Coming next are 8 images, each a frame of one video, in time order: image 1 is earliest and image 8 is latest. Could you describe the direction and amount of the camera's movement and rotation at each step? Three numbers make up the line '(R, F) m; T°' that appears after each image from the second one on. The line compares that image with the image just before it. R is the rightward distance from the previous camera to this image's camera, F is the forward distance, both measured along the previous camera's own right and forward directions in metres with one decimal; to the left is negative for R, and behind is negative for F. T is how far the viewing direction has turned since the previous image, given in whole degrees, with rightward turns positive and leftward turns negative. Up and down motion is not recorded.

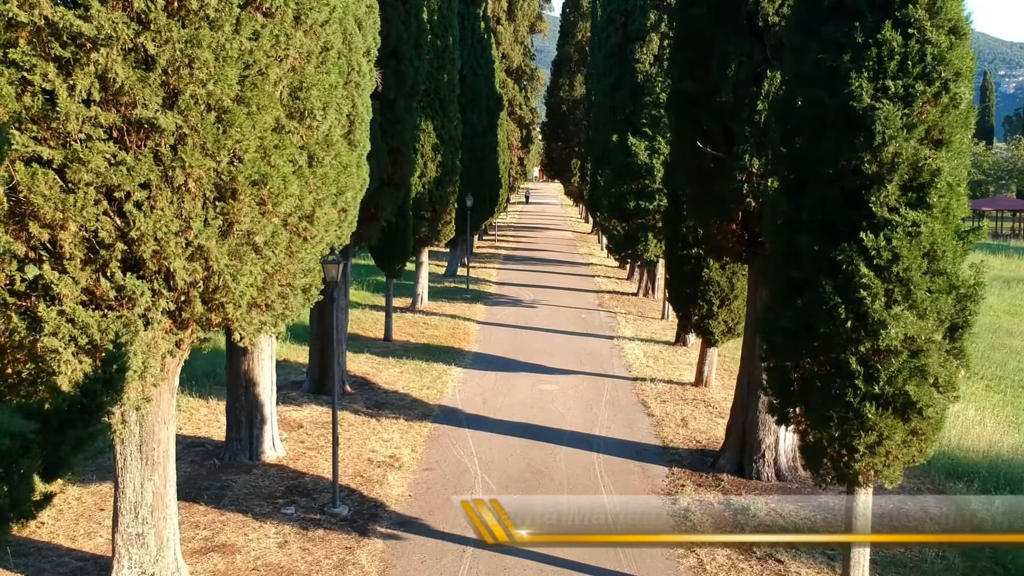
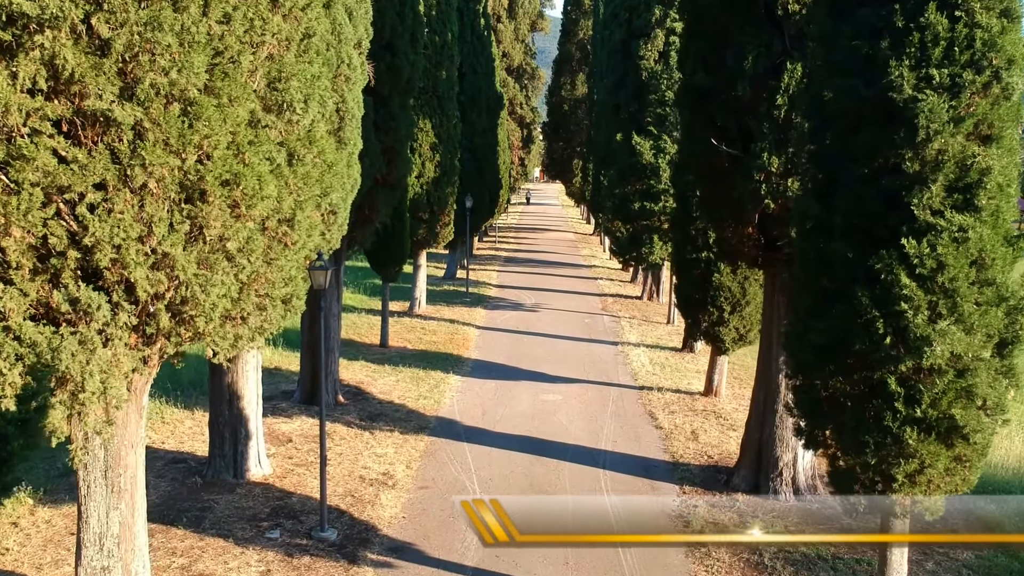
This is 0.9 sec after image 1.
(0.0, +0.5) m; 0°
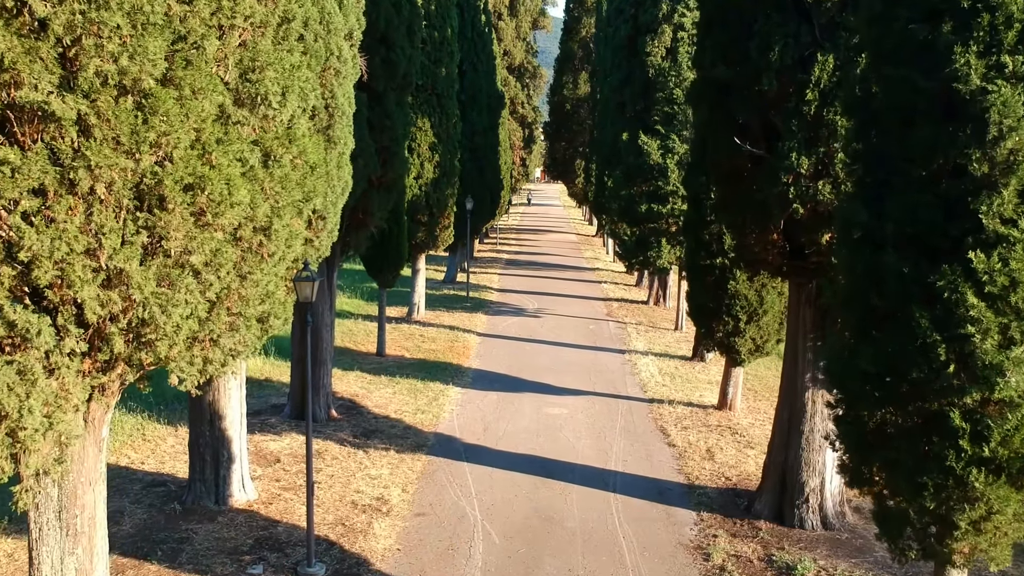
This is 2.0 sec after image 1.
(0.0, +0.6) m; 0°
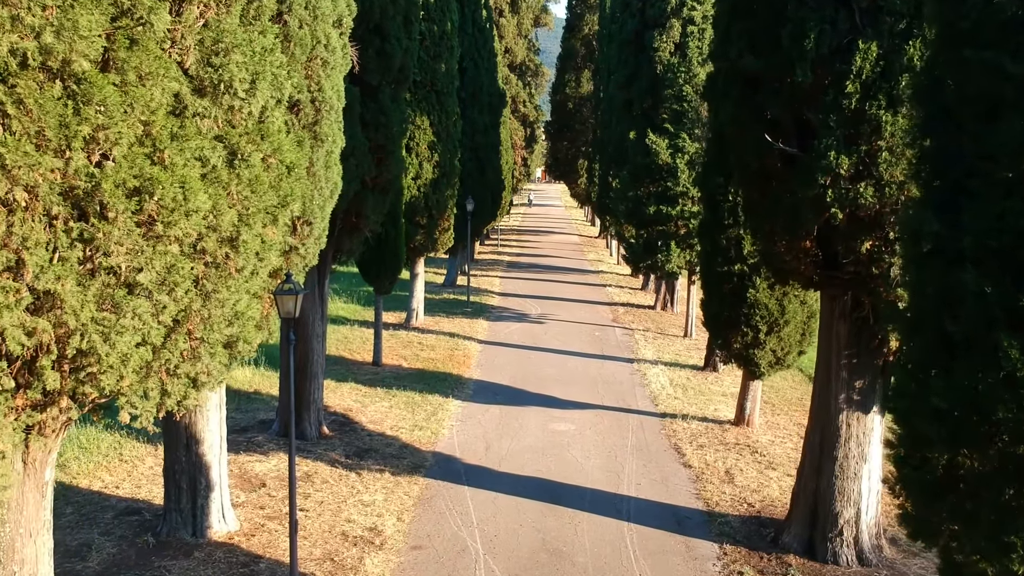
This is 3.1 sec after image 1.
(0.0, +0.7) m; 0°
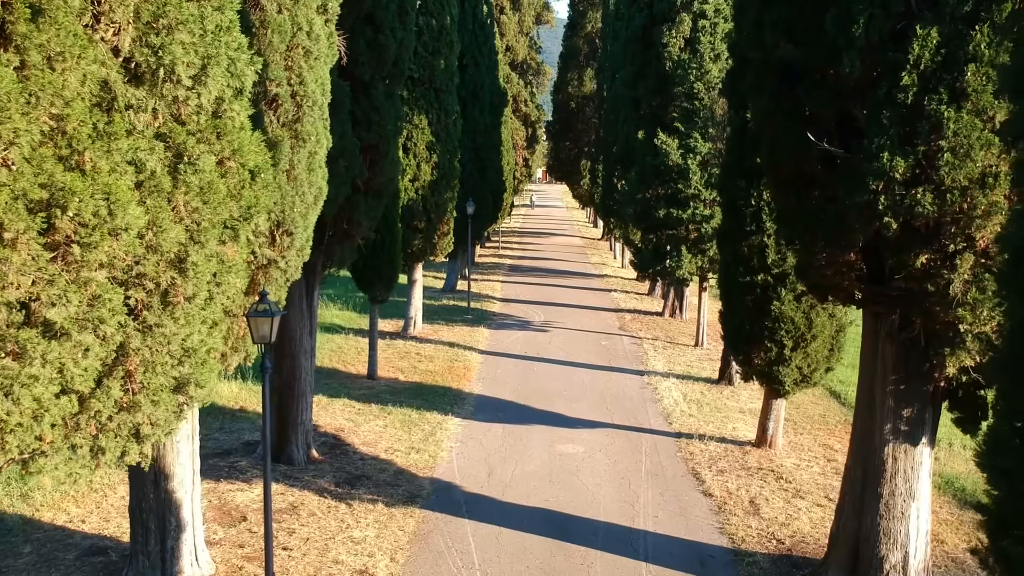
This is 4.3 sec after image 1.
(0.0, +0.7) m; 0°
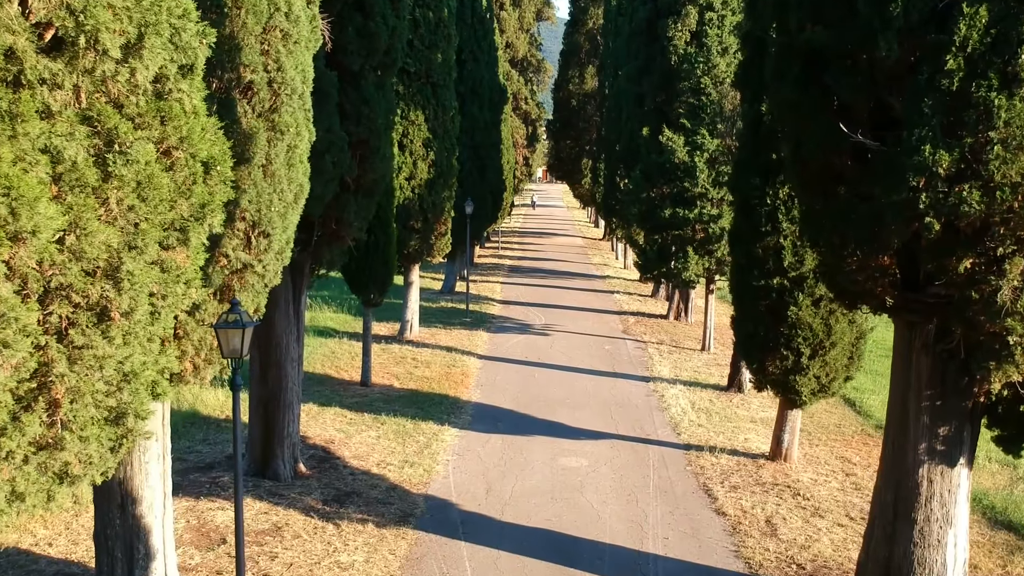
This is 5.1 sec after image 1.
(0.0, +0.5) m; 0°
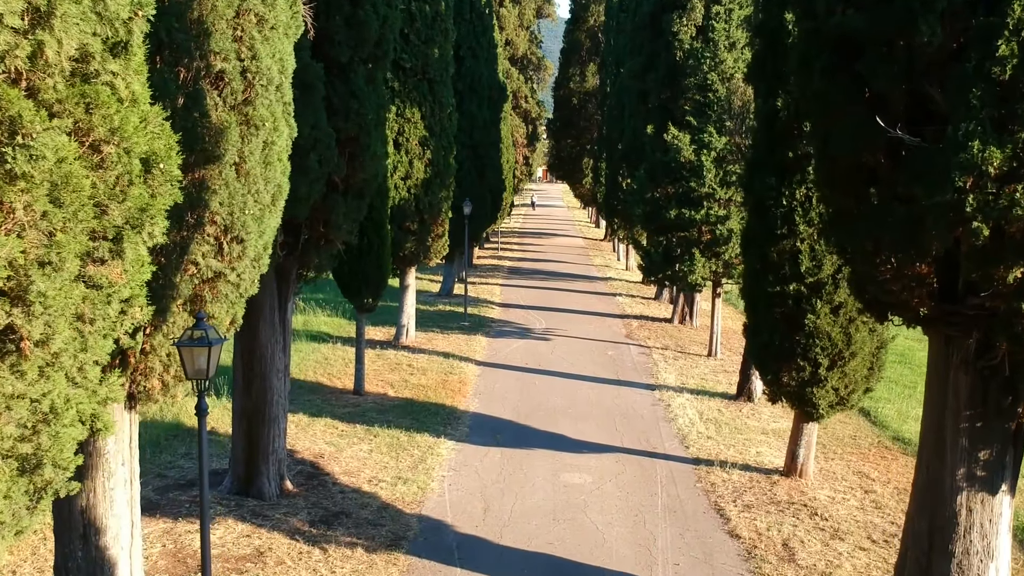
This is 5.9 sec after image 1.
(0.0, +0.5) m; 0°
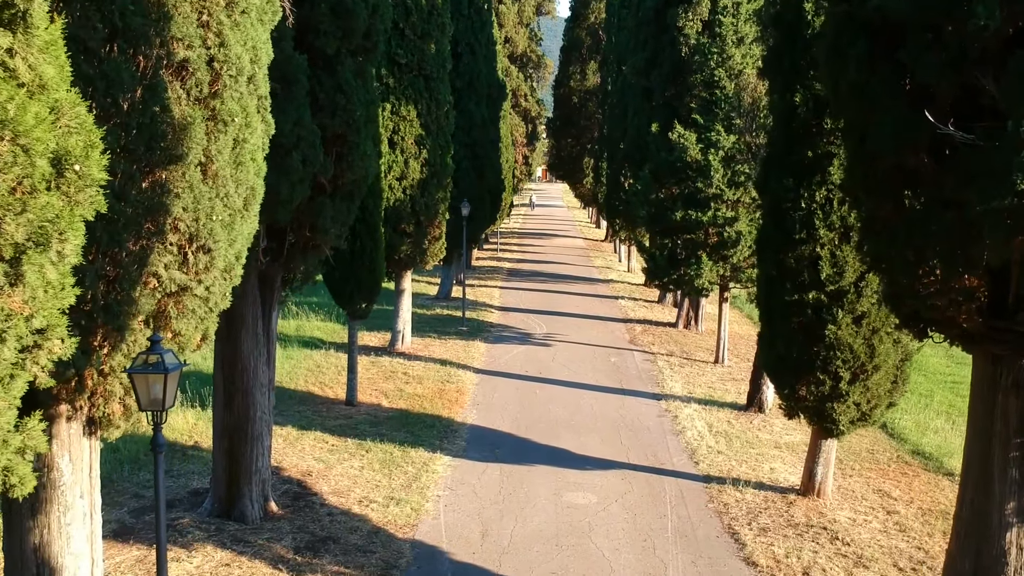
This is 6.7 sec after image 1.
(0.0, +0.5) m; 0°
